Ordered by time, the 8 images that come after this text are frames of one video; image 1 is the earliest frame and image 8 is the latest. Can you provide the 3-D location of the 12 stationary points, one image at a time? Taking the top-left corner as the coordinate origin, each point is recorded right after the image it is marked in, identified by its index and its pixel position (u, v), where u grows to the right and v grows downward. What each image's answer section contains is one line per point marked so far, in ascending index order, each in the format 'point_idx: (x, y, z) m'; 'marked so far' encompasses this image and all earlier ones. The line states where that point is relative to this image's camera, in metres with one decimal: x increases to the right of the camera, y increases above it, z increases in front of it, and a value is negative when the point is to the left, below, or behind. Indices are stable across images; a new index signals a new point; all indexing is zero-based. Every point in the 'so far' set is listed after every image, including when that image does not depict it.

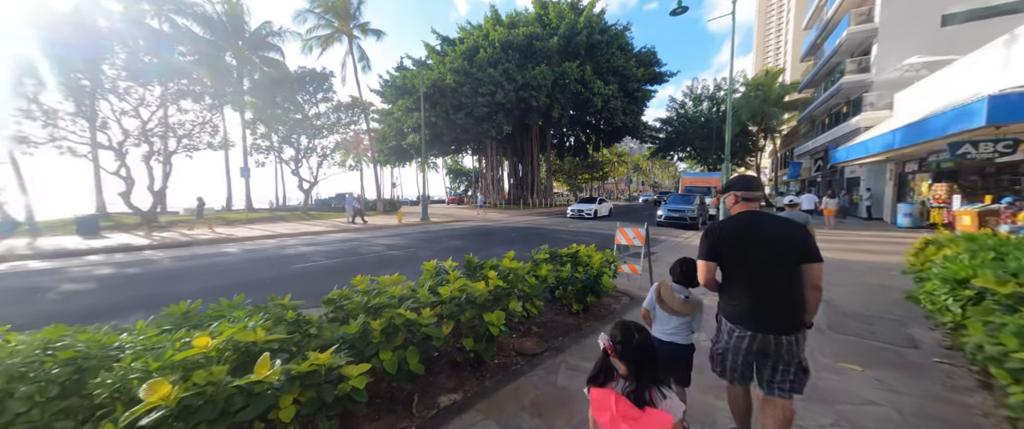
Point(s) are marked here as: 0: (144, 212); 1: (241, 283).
0: (-19.5, +0.1, +17.2) m
1: (-5.8, -1.5, +6.8) m
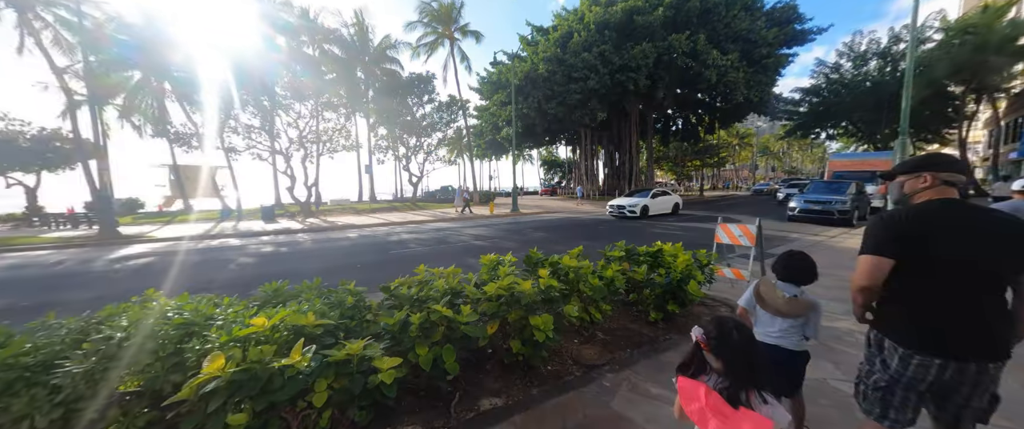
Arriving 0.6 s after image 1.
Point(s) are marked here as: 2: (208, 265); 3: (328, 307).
0: (-14.1, +0.7, +22.0) m
1: (-4.0, -1.3, +8.0) m
2: (-7.3, -1.2, +7.9) m
3: (-1.4, -0.7, +2.6) m
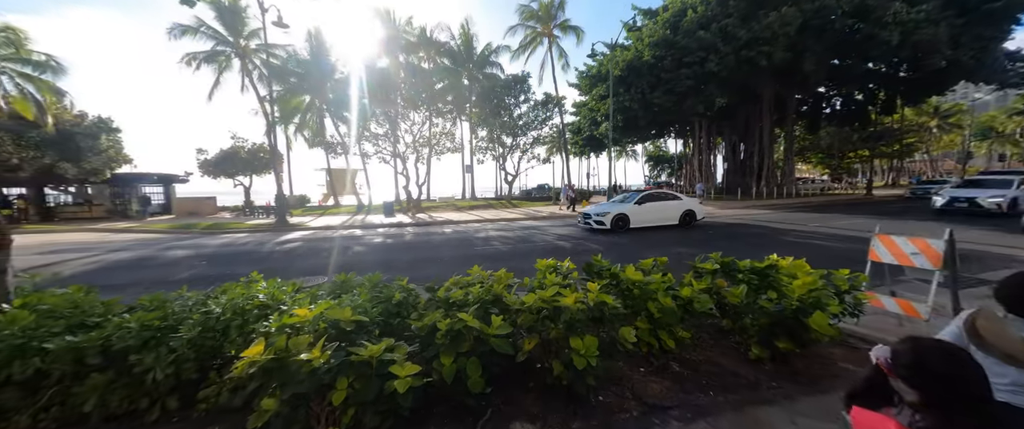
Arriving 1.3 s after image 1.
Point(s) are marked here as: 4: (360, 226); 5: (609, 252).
0: (-7.4, +1.1, +25.0) m
1: (-2.0, -1.2, +8.6) m
2: (-5.2, -1.0, +9.5) m
3: (-1.1, -0.7, +2.7) m
4: (-7.3, -0.5, +15.8) m
5: (+2.6, -1.0, +9.1) m
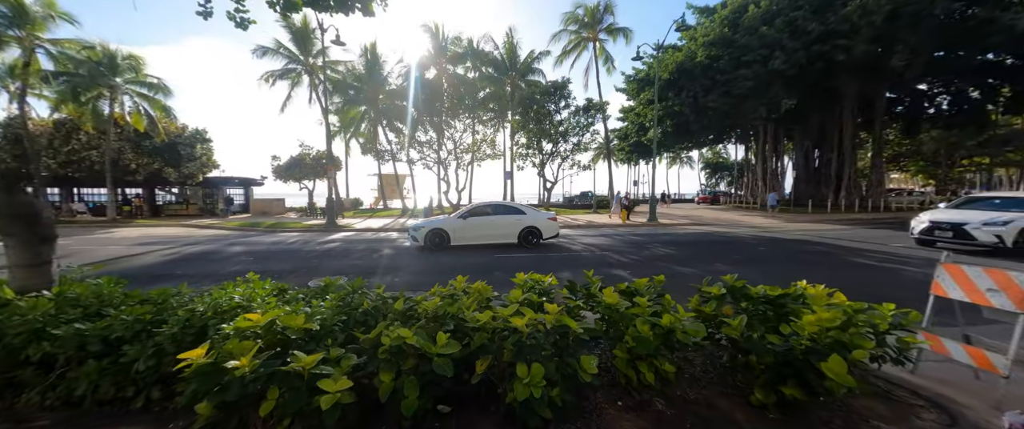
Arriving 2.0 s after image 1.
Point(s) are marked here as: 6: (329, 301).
0: (-4.4, +0.7, +25.7) m
1: (-1.4, -1.4, +8.7) m
2: (-4.5, -1.1, +10.0) m
3: (-1.4, -0.8, +2.7) m
4: (-5.7, -0.7, +16.6) m
5: (+3.1, -1.3, +8.5) m
6: (-1.6, -0.7, +2.9) m
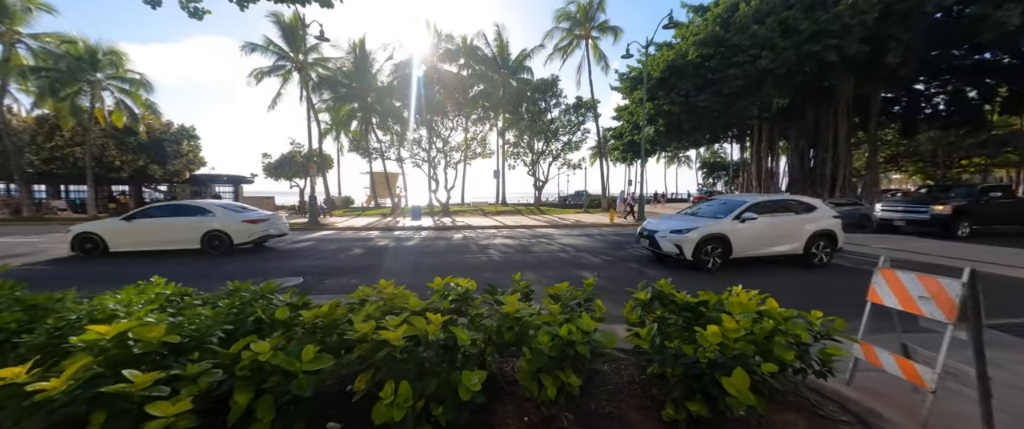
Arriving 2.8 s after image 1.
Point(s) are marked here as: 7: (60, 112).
0: (-5.2, +0.8, +25.5) m
1: (-2.2, -1.3, +8.5) m
2: (-5.2, -1.1, +9.8) m
3: (-2.2, -0.8, +2.5) m
4: (-6.5, -0.7, +16.4) m
5: (+2.3, -1.3, +8.3) m
6: (-2.4, -0.7, +2.7) m
7: (-27.0, +6.1, +19.7) m
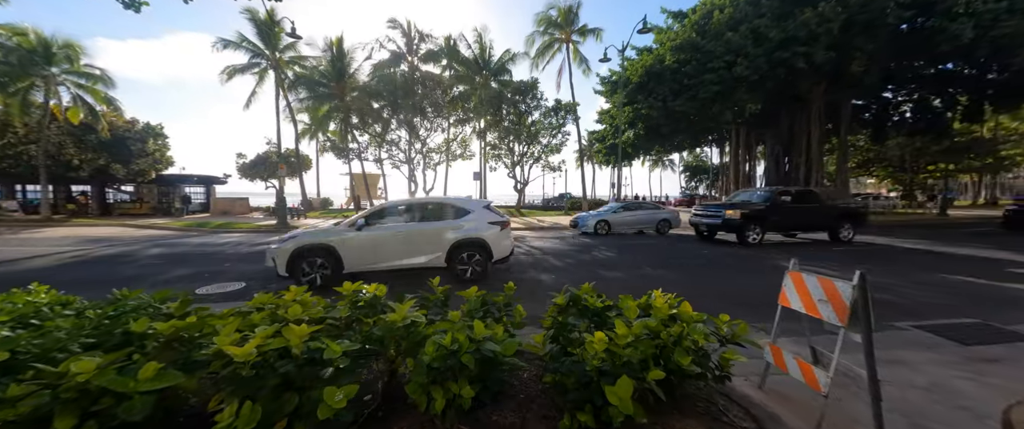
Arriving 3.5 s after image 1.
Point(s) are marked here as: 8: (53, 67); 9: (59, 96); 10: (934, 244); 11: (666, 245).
0: (-6.8, +0.6, +25.1) m
1: (-3.2, -1.4, +8.3) m
2: (-6.3, -1.2, +9.5) m
3: (-3.0, -0.8, +2.3) m
4: (-7.7, -0.7, +16.0) m
5: (+1.4, -1.3, +8.3) m
6: (-3.1, -0.8, +2.5) m
7: (-28.3, +6.0, +18.7) m
8: (-27.1, +8.7, +19.6) m
9: (-27.3, +7.2, +19.9) m
10: (+20.1, -1.3, +15.7) m
11: (+6.2, -1.1, +13.1) m
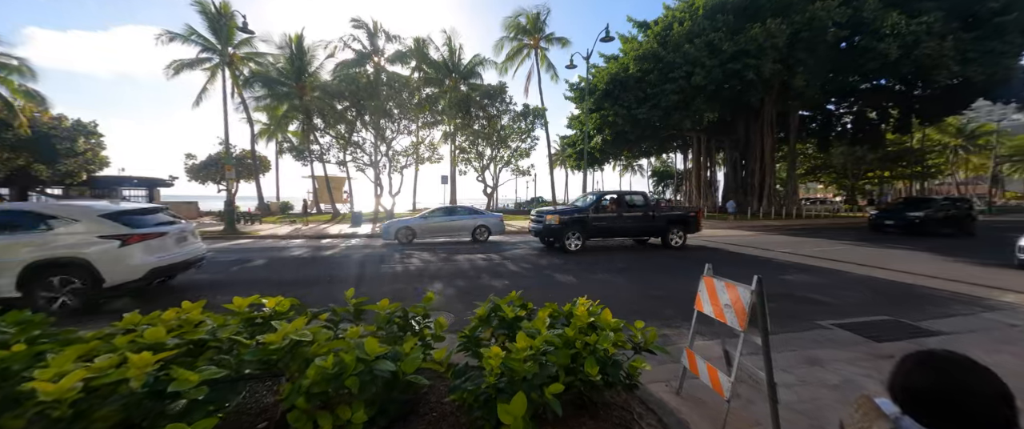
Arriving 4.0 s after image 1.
0: (-9.2, +0.3, +24.4) m
1: (-4.3, -1.5, +7.9) m
2: (-7.4, -1.3, +8.9) m
3: (-3.6, -0.9, +1.9) m
4: (-9.4, -1.0, +15.3) m
5: (+0.3, -1.5, +8.2) m
6: (-3.8, -0.8, +2.1) m
7: (-30.1, +5.7, +16.4) m
8: (-29.0, +8.4, +17.5) m
9: (-29.2, +6.8, +17.8) m
10: (+18.3, -1.5, +17.0) m
11: (+4.7, -1.3, +13.4) m
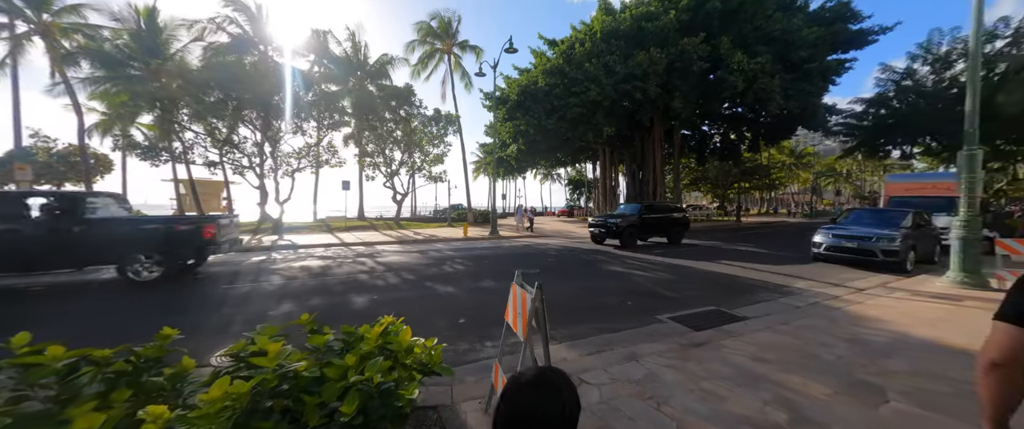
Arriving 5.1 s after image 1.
0: (-15.4, -0.4, +21.4) m
1: (-6.9, -1.7, +6.3) m
2: (-10.2, -1.6, +6.6) m
3: (-4.9, -0.9, +0.7) m
4: (-13.5, -1.4, +12.4) m
5: (-2.6, -1.6, +7.6) m
6: (-5.1, -0.9, +0.8) m
7: (-34.1, +5.1, +9.0) m
8: (-33.3, +7.8, +10.3) m
9: (-33.5, +6.2, +10.5) m
10: (+13.1, -1.7, +20.3) m
11: (+0.6, -1.6, +13.7) m
